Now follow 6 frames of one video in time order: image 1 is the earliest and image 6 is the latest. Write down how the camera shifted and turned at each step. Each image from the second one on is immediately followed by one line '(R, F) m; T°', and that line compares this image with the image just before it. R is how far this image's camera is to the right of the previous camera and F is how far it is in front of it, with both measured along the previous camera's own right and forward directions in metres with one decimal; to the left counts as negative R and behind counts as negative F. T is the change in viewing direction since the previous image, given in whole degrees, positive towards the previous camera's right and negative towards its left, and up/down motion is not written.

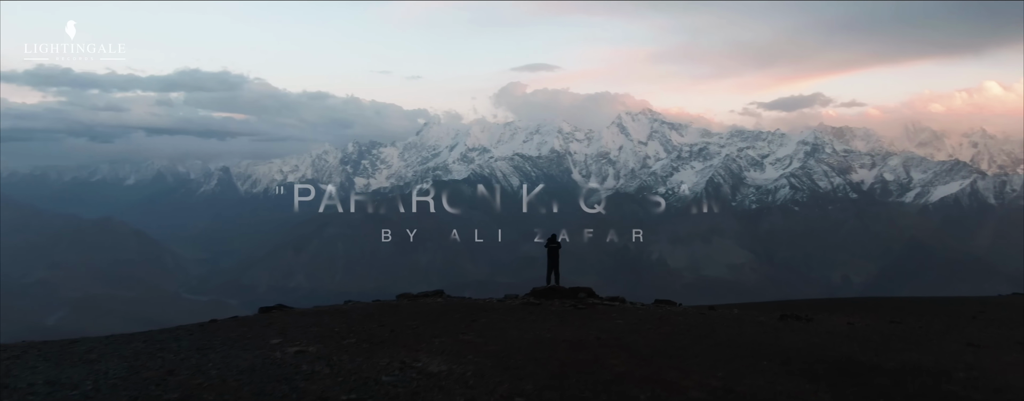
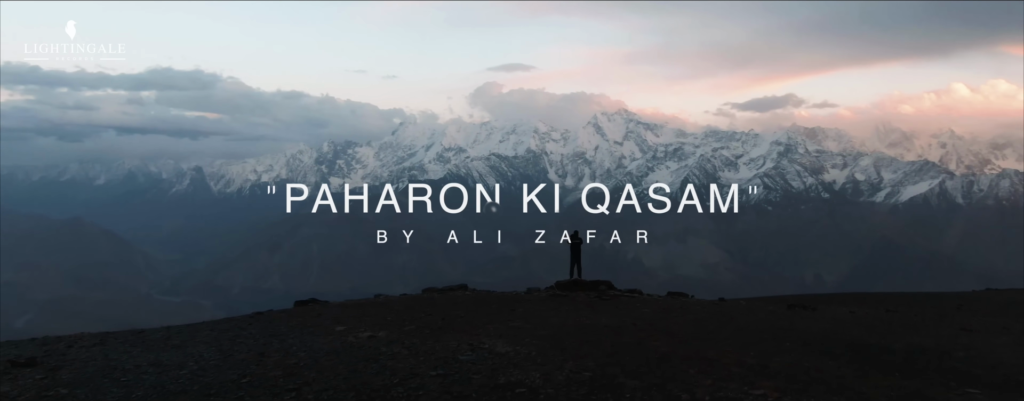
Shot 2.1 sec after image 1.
(-1.8, -0.6) m; +2°
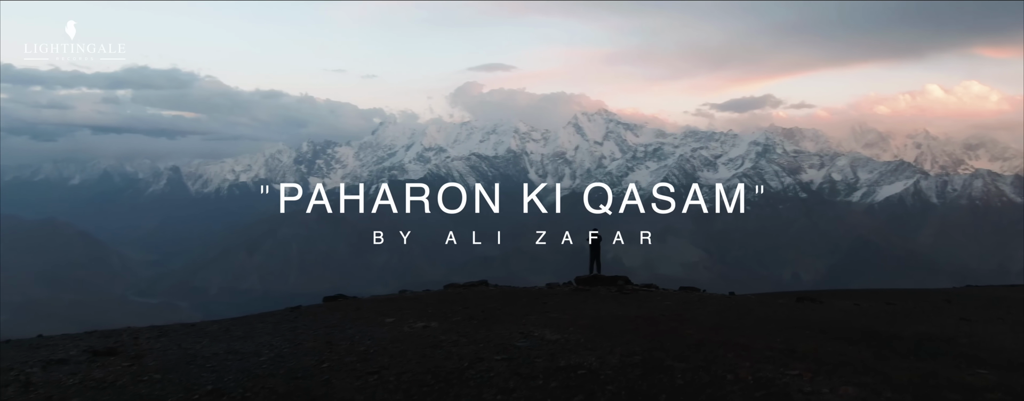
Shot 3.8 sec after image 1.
(+1.0, -0.1) m; +1°
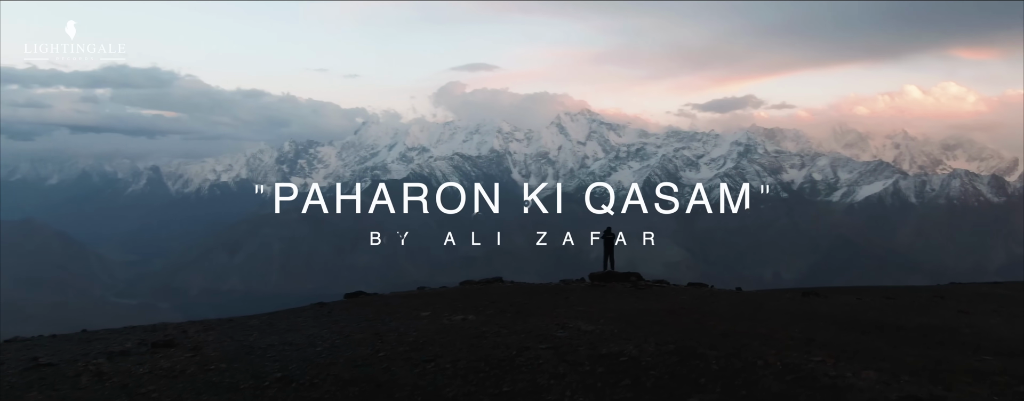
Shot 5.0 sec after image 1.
(-0.9, -0.2) m; +1°
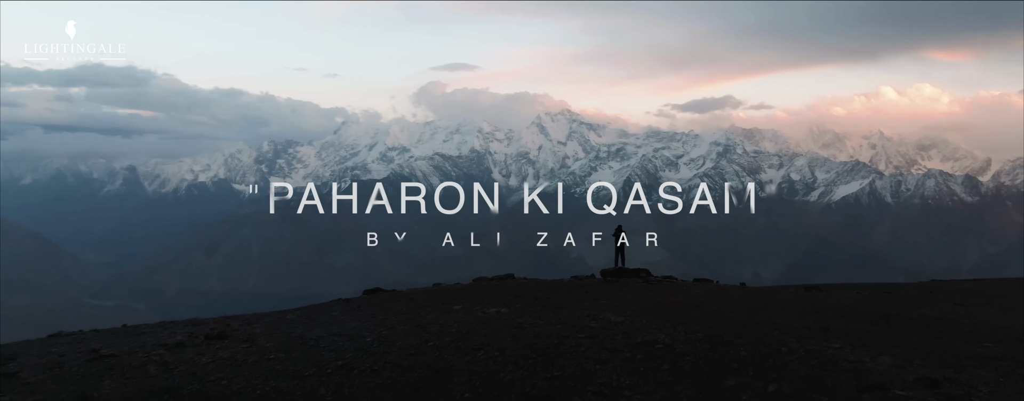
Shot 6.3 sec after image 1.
(-0.6, +0.3) m; +1°
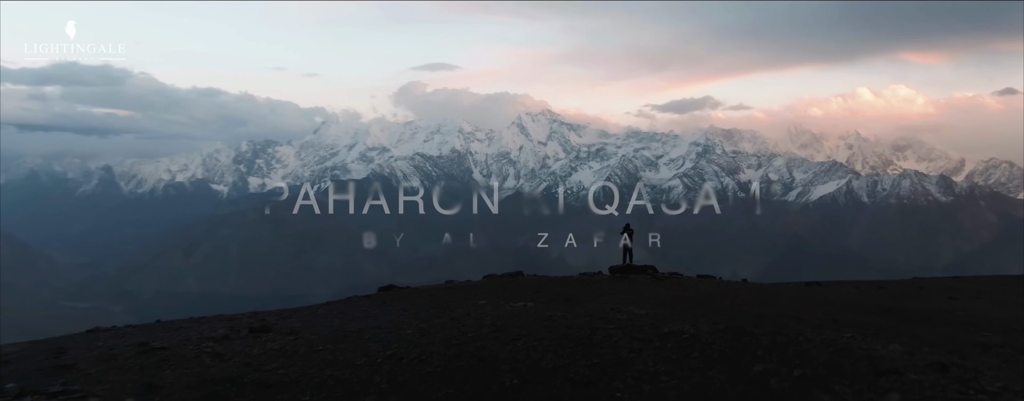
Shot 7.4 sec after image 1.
(-1.1, -0.5) m; +1°
